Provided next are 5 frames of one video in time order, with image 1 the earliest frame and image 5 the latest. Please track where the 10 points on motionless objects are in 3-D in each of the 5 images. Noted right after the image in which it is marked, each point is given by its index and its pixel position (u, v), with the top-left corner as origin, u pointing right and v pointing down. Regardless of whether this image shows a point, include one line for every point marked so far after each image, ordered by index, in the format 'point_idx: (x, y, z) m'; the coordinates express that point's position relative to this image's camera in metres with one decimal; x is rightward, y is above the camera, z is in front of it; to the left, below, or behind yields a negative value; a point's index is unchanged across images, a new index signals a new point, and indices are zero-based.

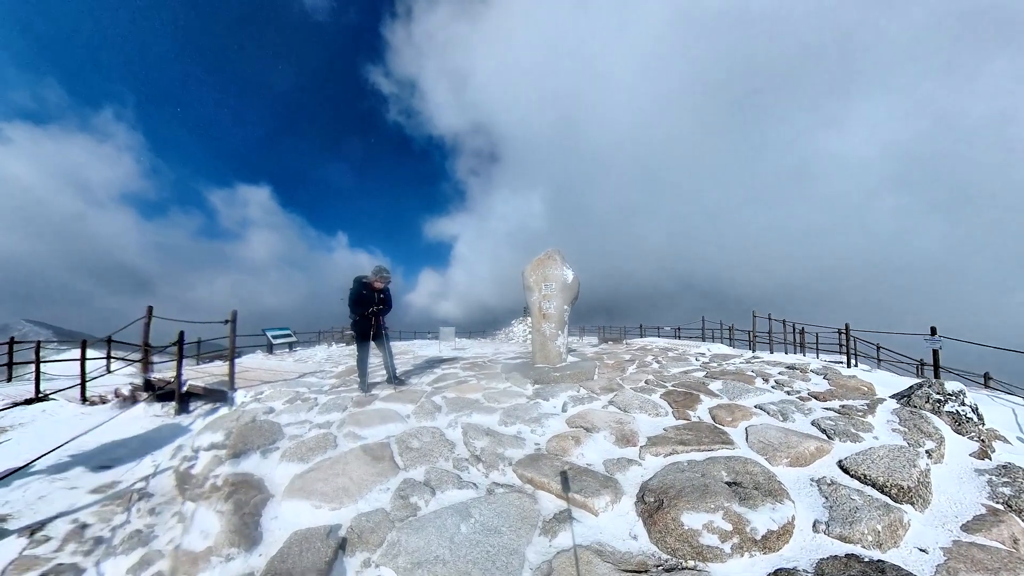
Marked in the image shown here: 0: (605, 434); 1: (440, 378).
0: (+0.7, -1.2, +3.2) m
1: (-1.3, -1.7, +7.3) m
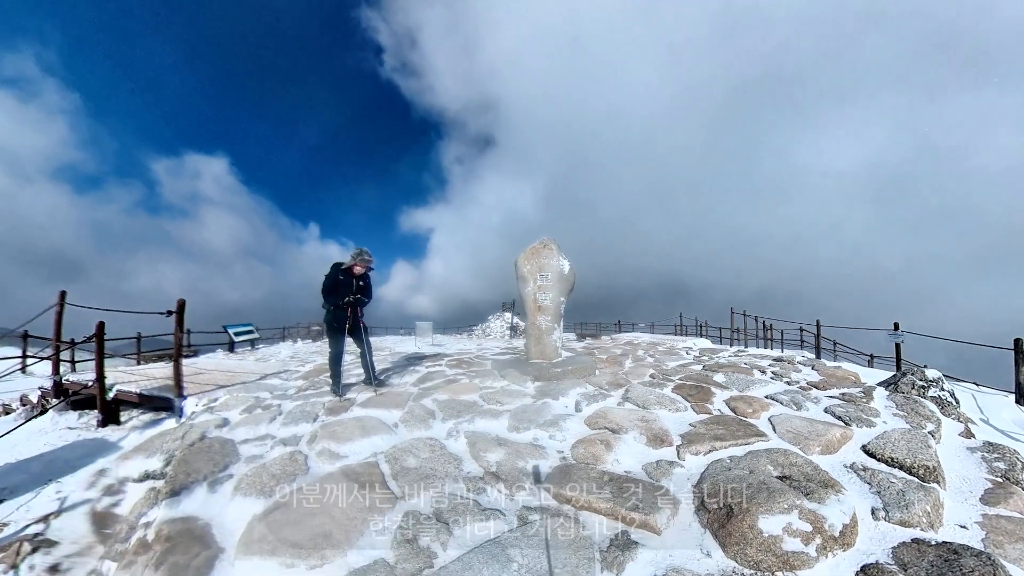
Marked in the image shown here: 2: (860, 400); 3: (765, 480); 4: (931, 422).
0: (+1.0, -1.2, +3.1) m
1: (-1.5, -1.6, +7.0) m
2: (+3.2, -1.0, +3.7) m
3: (+1.5, -1.1, +2.3) m
4: (+3.5, -1.1, +3.3) m
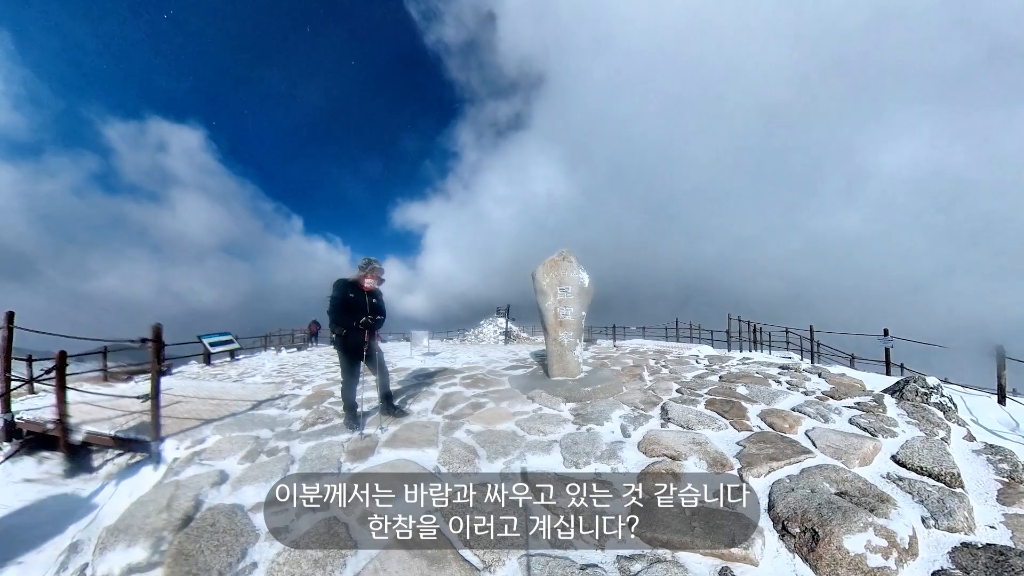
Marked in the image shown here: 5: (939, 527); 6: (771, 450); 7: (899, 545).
0: (+1.5, -1.4, +3.4) m
1: (-1.2, -2.0, +7.1) m
2: (+3.7, -1.3, +4.1) m
3: (+2.1, -1.4, +2.7) m
4: (+4.1, -1.3, +3.8) m
5: (+2.6, -1.5, +2.4) m
6: (+2.2, -1.3, +3.3) m
7: (+2.2, -1.4, +2.2) m
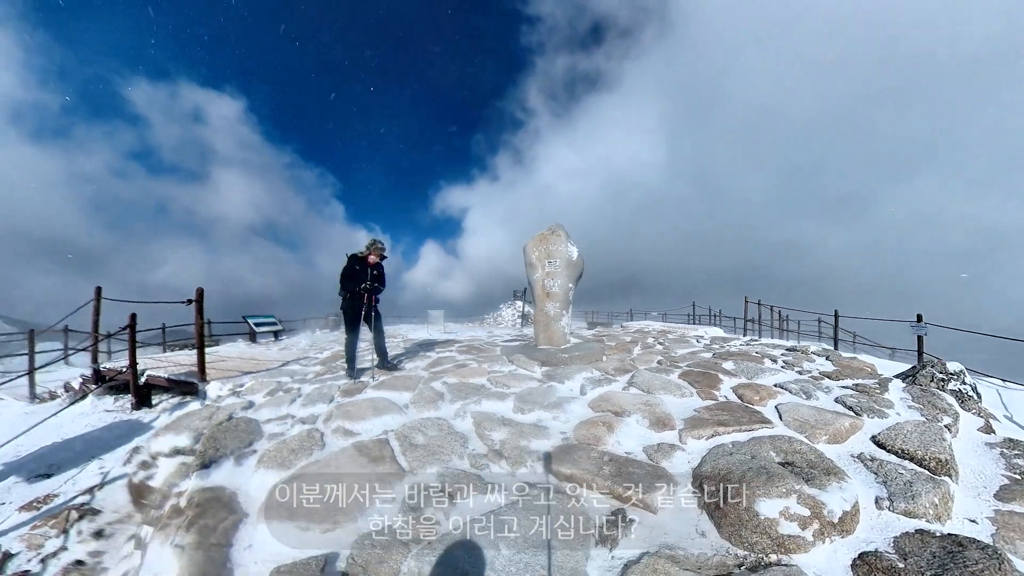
0: (+1.0, -1.0, +3.1) m
1: (-1.4, -1.3, +7.1) m
2: (+3.2, -0.9, +3.5) m
3: (+1.5, -1.0, +2.3) m
4: (+3.5, -1.0, +3.2) m
5: (+1.9, -1.1, +2.0) m
6: (+1.6, -1.0, +3.0) m
7: (+1.5, -1.1, +1.9) m
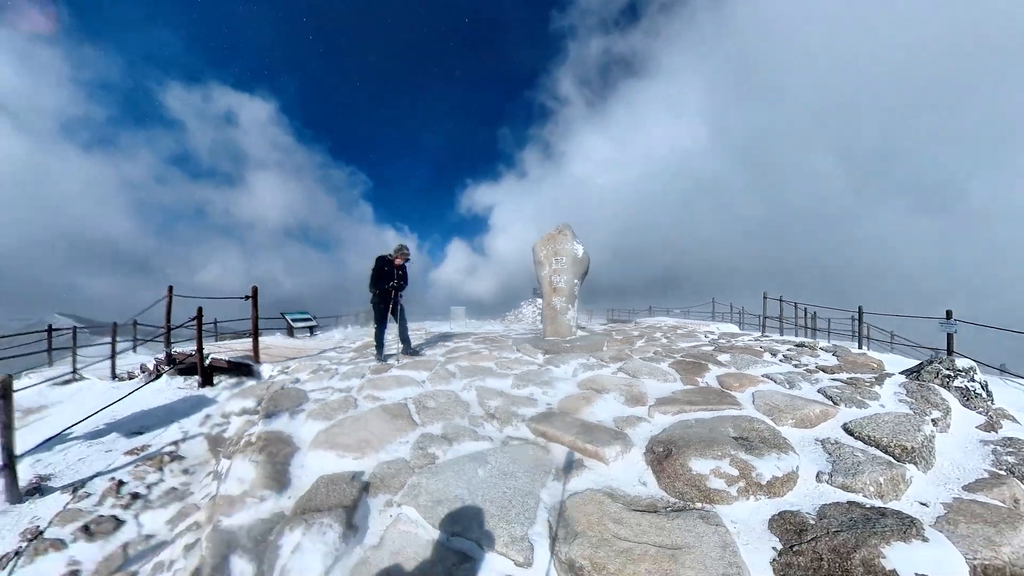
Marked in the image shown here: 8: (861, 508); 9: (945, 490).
0: (+0.8, -0.9, +3.2) m
1: (-1.2, -1.1, +7.4) m
2: (+3.1, -0.8, +3.5) m
3: (+1.2, -0.9, +2.4) m
4: (+3.4, -1.0, +3.1) m
5: (+1.7, -1.0, +2.1) m
6: (+1.4, -0.8, +3.0) m
7: (+1.2, -1.0, +2.0) m
8: (+1.7, -1.1, +1.9) m
9: (+2.5, -1.2, +2.3) m
